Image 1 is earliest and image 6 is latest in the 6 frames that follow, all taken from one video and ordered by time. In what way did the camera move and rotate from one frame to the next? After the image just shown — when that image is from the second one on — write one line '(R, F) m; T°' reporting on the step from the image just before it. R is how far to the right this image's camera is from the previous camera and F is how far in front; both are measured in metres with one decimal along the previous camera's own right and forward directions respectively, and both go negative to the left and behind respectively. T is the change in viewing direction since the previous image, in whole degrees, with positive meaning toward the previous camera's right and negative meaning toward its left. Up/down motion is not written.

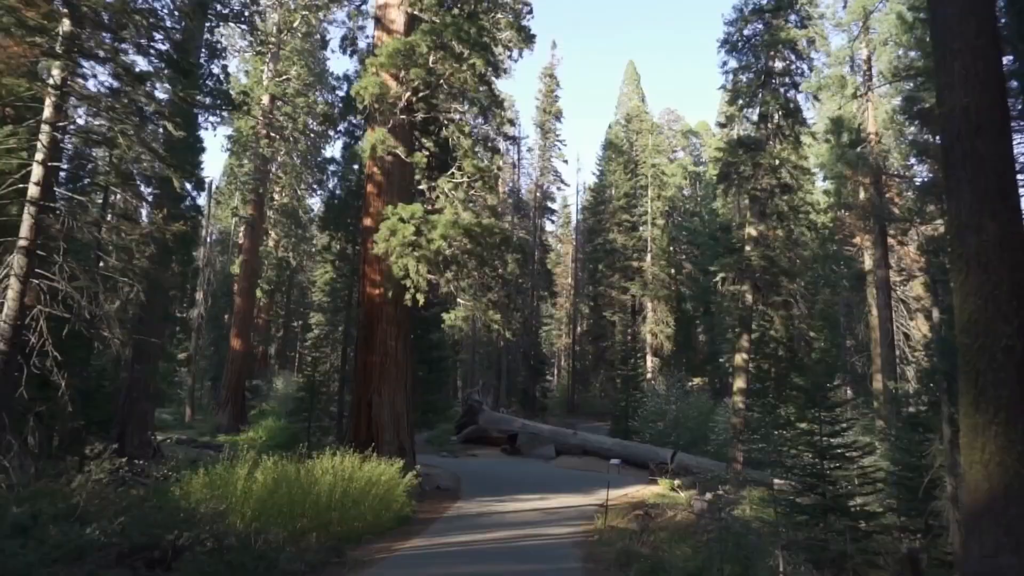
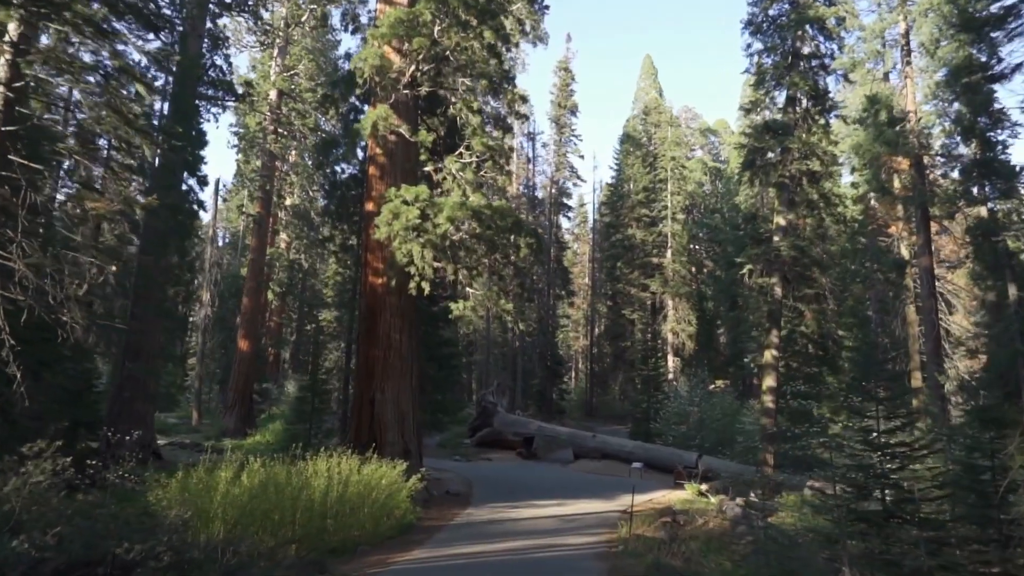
(+0.1, +1.2) m; -1°
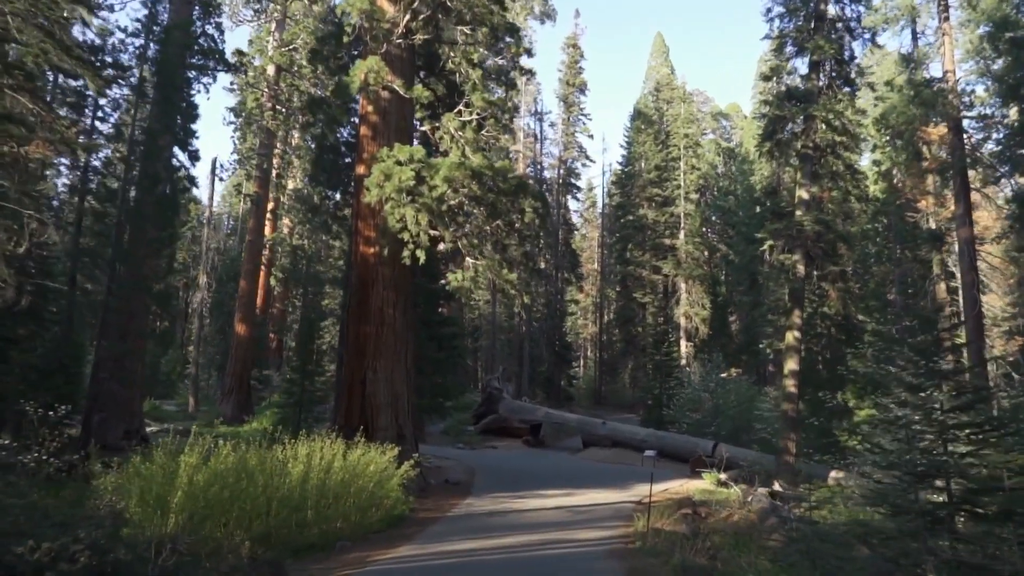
(+0.1, +1.3) m; -1°
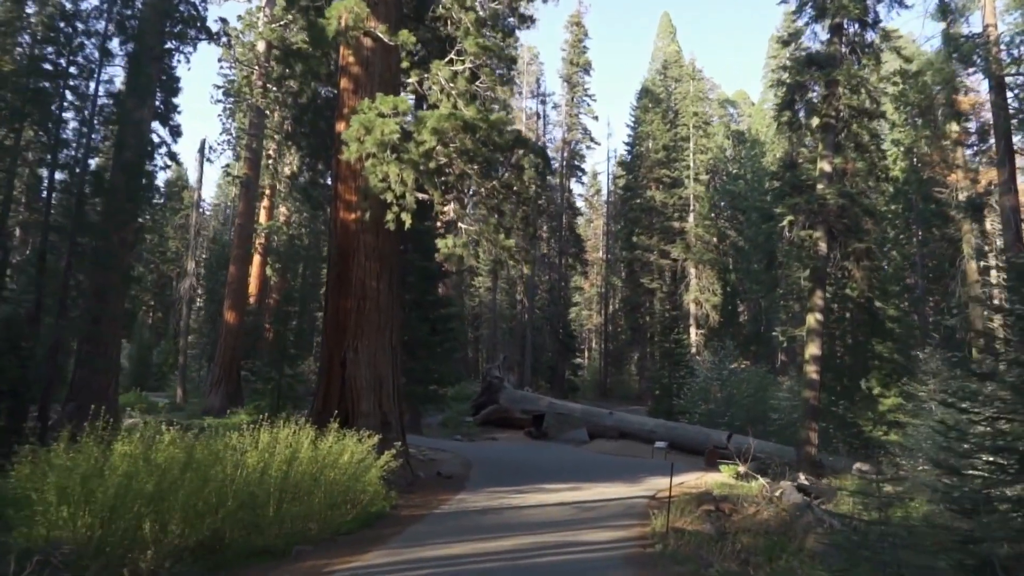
(+0.1, +1.5) m; 0°
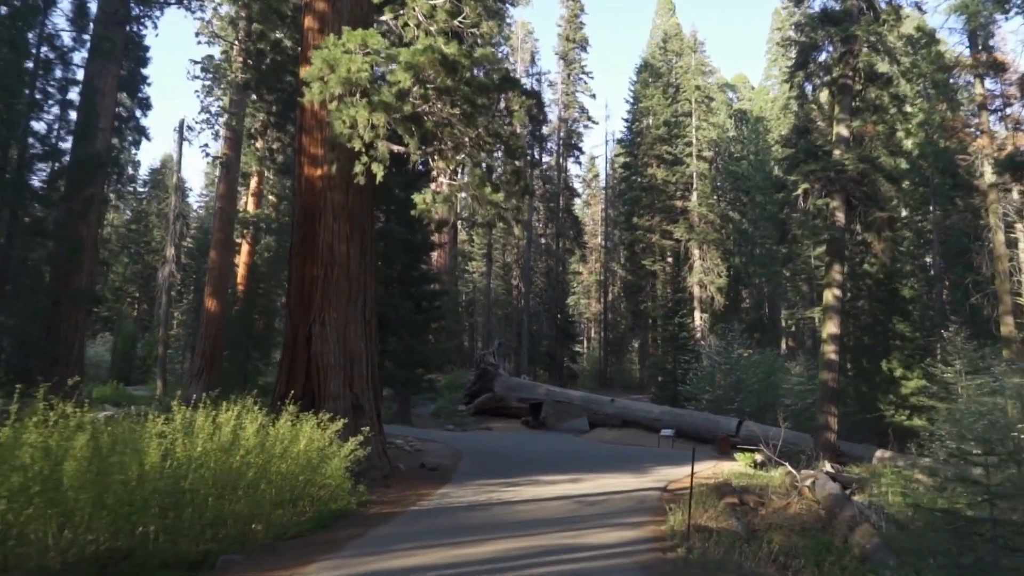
(+0.1, +1.5) m; 0°
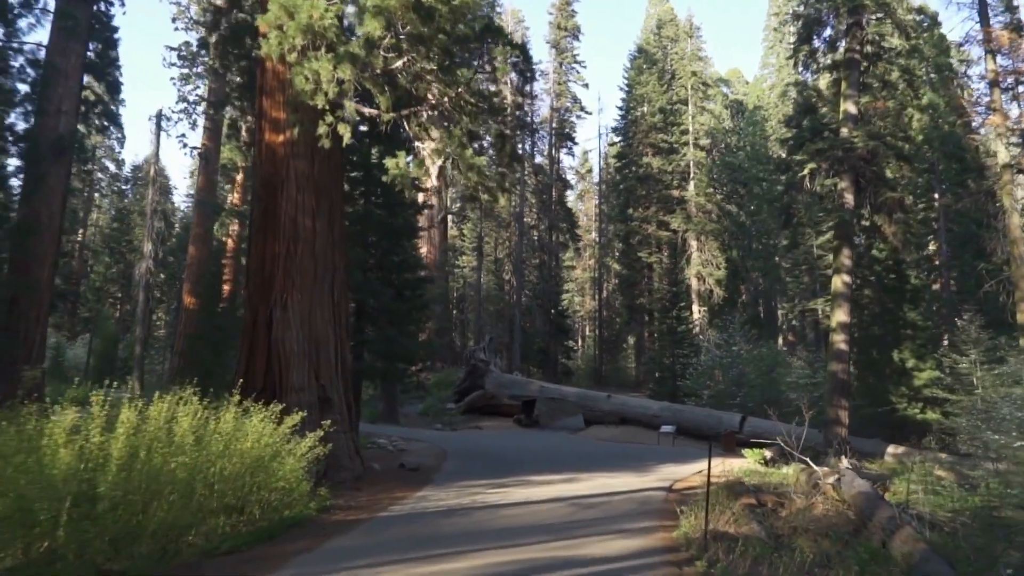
(+0.1, +1.1) m; 0°
